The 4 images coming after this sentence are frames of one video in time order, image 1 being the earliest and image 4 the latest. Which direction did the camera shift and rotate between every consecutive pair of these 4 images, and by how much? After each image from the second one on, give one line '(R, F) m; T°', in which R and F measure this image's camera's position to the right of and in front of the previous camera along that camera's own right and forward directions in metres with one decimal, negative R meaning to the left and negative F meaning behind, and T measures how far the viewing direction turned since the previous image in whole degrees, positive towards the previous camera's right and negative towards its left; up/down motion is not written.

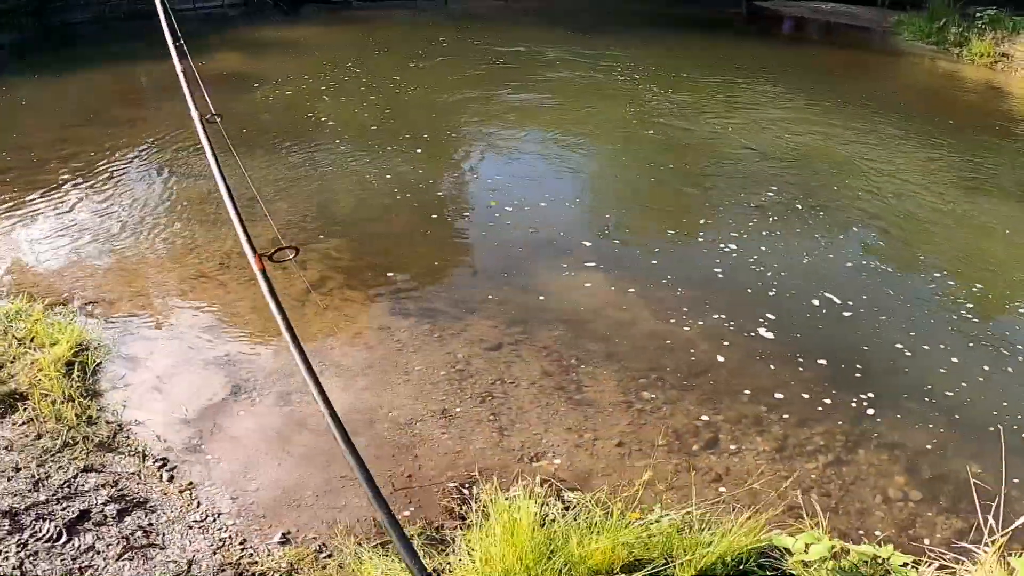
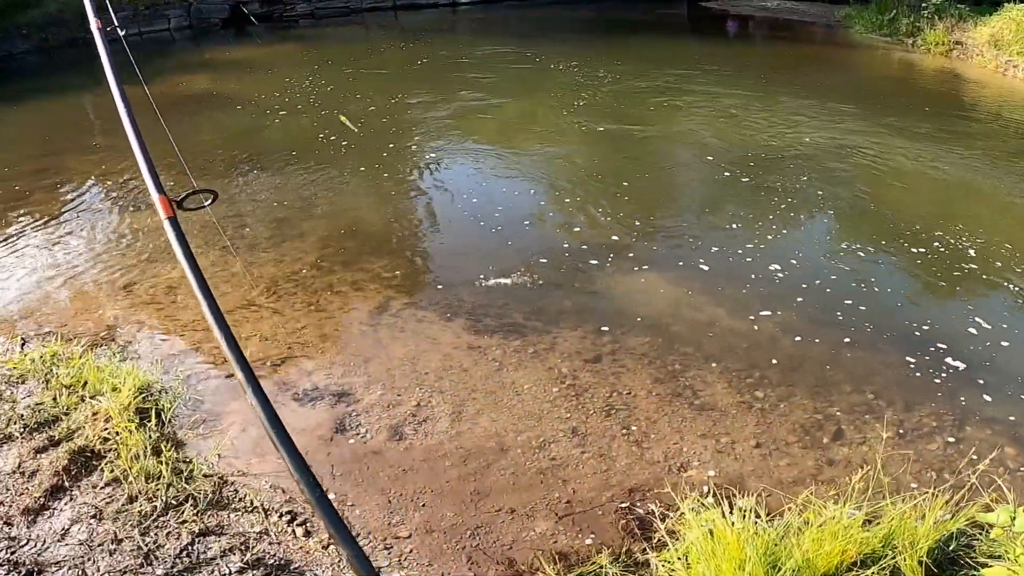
(-1.0, +0.2) m; +8°
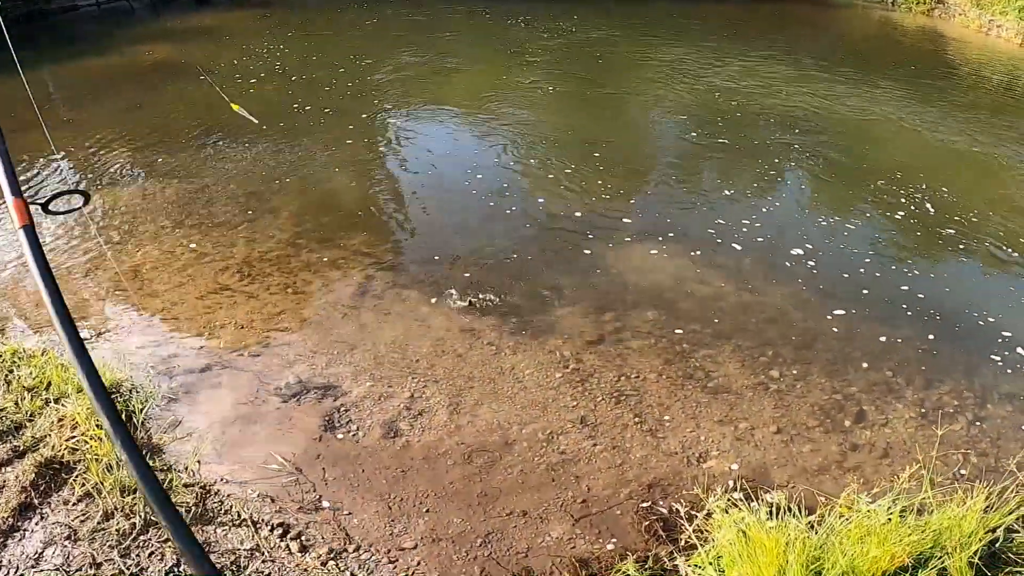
(-0.1, +0.3) m; +3°
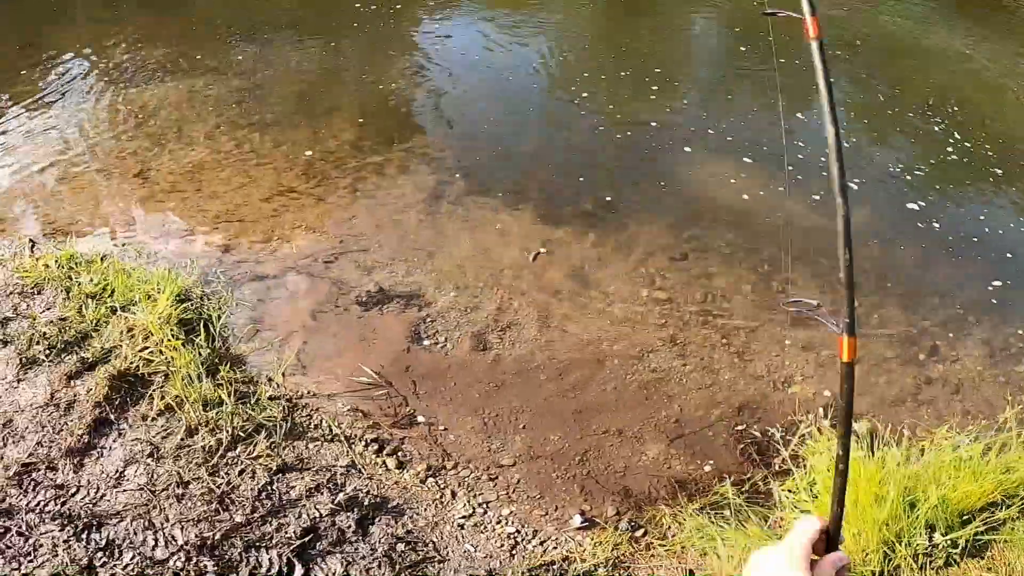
(-0.4, +0.1) m; 0°
